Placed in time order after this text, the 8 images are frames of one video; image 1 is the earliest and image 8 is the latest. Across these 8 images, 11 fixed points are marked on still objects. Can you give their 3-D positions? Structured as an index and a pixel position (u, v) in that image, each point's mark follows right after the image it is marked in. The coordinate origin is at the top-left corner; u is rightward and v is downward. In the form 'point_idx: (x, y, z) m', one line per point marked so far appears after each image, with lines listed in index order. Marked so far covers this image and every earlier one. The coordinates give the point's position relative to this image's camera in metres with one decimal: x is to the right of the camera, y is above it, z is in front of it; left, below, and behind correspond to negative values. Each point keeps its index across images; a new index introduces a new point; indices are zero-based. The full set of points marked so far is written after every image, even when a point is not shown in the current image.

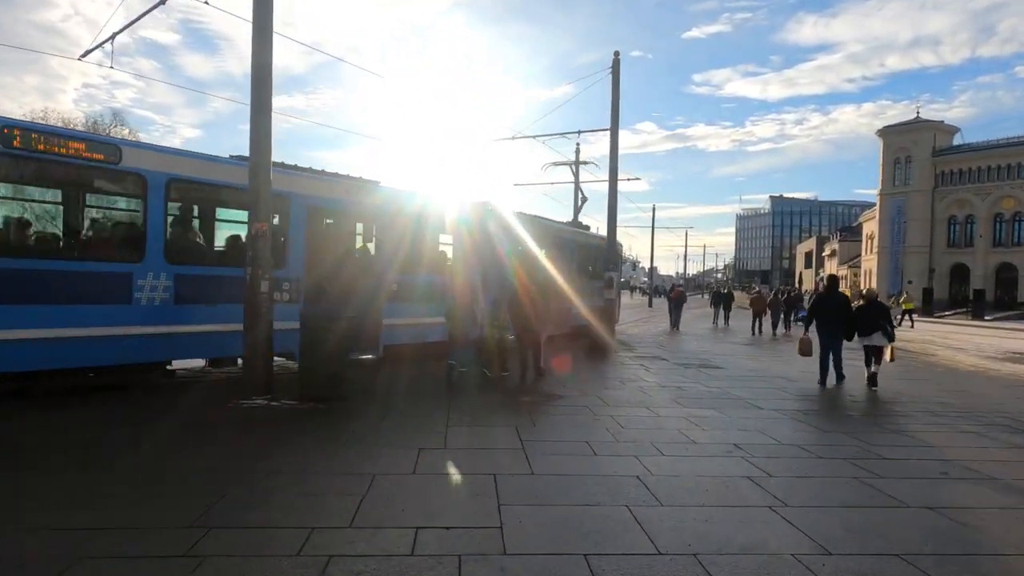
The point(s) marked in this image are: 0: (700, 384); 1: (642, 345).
0: (+3.1, -1.6, +11.0) m
1: (+3.8, -1.6, +19.2) m
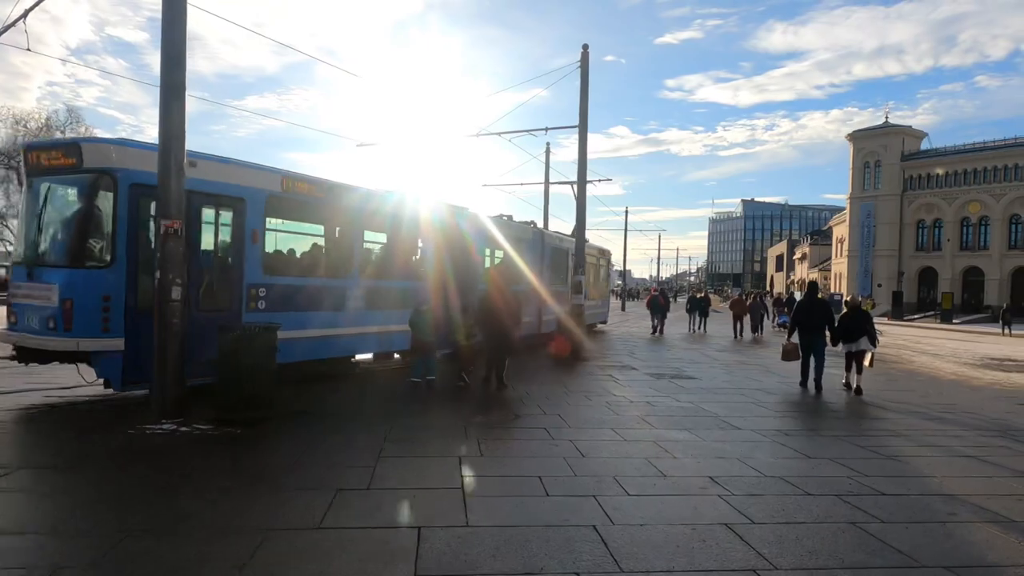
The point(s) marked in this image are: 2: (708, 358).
0: (+2.4, -1.7, +10.1) m
1: (+2.8, -1.7, +18.4) m
2: (+5.4, -1.9, +18.3) m
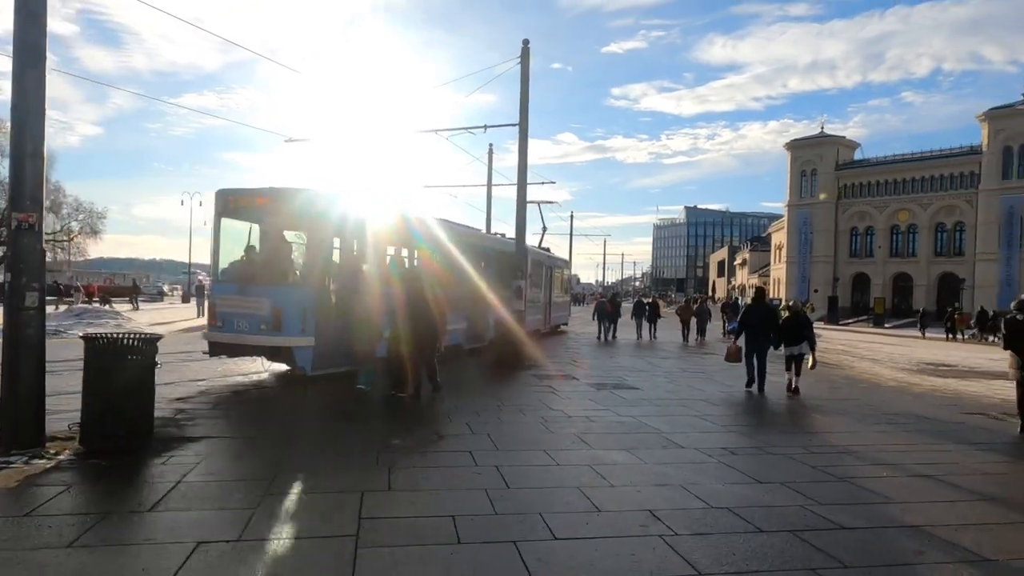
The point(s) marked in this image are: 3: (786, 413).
0: (+1.4, -1.8, +9.5) m
1: (+1.2, -1.9, +17.7) m
2: (+3.7, -2.1, +17.9) m
3: (+4.8, -2.1, +11.5) m
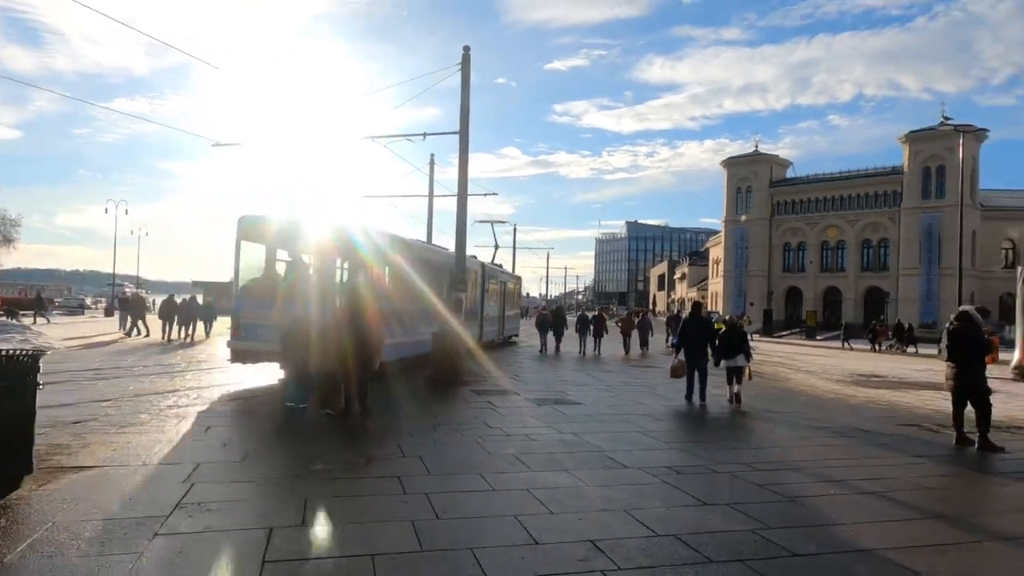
0: (+0.6, -1.9, +9.0) m
1: (-0.4, -2.2, +17.2) m
2: (+2.1, -2.4, +17.6) m
3: (+3.7, -2.3, +11.4) m
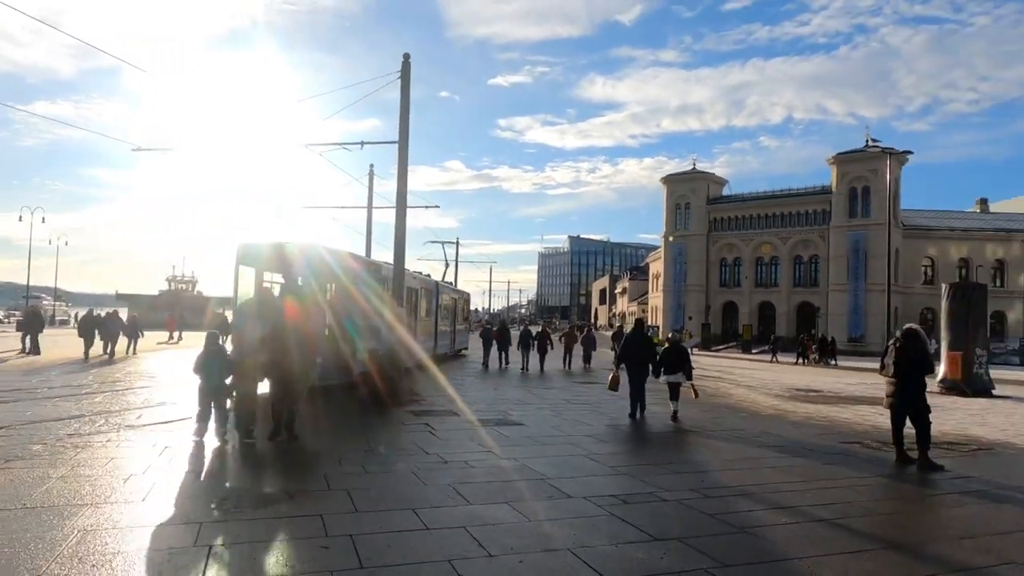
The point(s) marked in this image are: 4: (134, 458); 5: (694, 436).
0: (-0.2, -2.1, +8.6) m
1: (-1.9, -2.6, +16.6) m
2: (+0.6, -2.8, +17.2) m
3: (+2.7, -2.6, +11.2) m
4: (-4.7, -2.0, +8.1) m
5: (+3.3, -2.7, +12.0) m
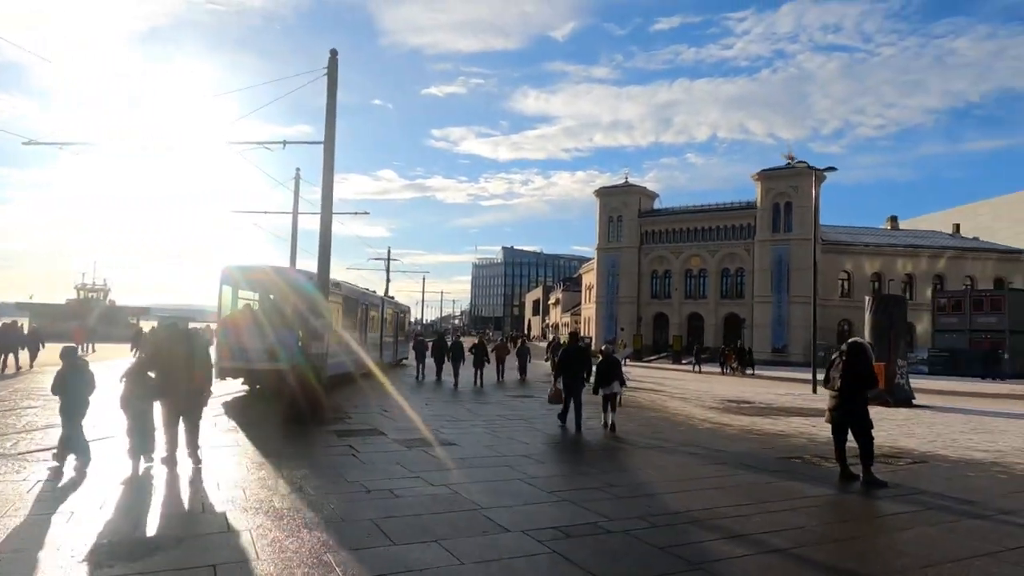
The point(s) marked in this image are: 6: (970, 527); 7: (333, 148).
0: (-1.1, -2.3, +7.8) m
1: (-3.5, -2.8, +15.6) m
2: (-1.1, -3.1, +16.5) m
3: (+1.6, -2.7, +10.7) m
4: (-5.4, -2.1, +6.9) m
5: (+2.1, -2.9, +11.6) m
6: (+4.4, -2.3, +6.4) m
7: (-4.2, +3.3, +15.6) m
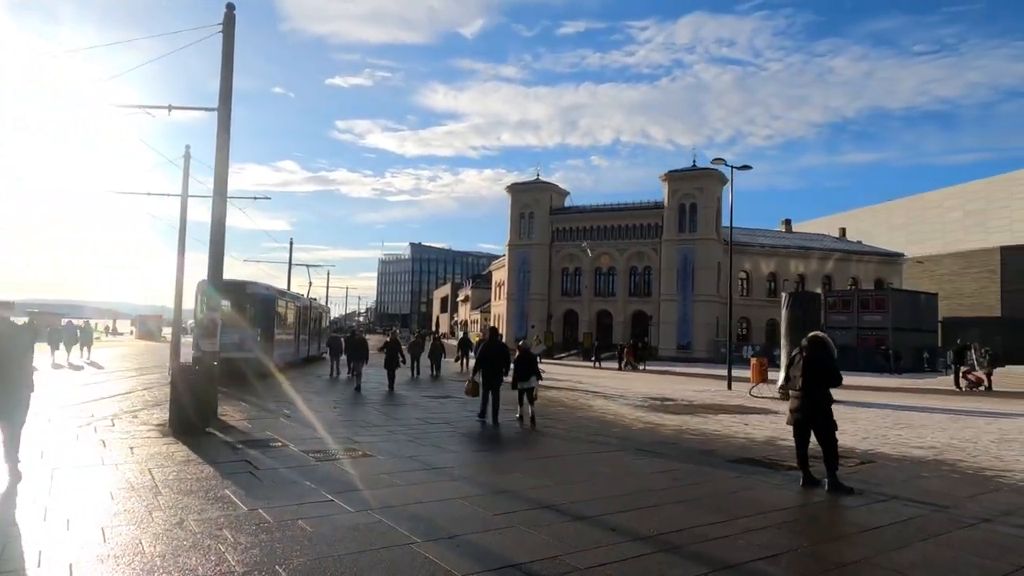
0: (-1.7, -2.1, +6.4) m
1: (-5.2, -2.6, +13.8) m
2: (-2.9, -2.9, +15.0) m
3: (+0.6, -2.6, +9.7) m
4: (-5.8, -1.9, +4.9) m
5: (+0.9, -2.8, +10.6) m
6: (+3.9, -2.2, +5.8) m
7: (-5.9, +3.5, +13.7) m
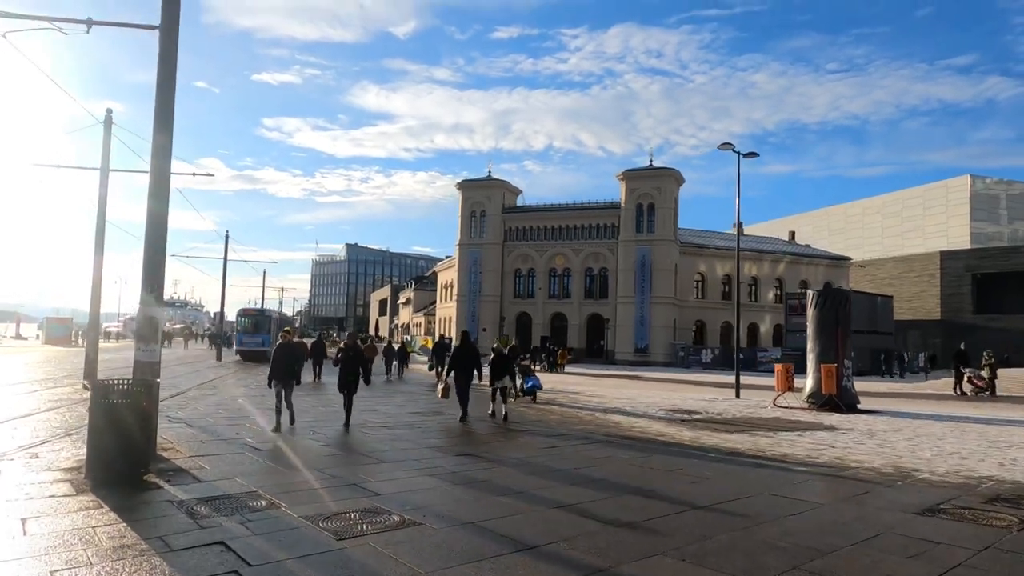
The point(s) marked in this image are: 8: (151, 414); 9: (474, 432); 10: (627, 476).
0: (-0.3, -1.9, +3.3) m
1: (-4.6, -2.4, +10.3) m
2: (-2.4, -2.7, +11.7) m
3: (+1.6, -2.4, +6.7) m
4: (-4.3, -1.7, +1.3) m
5: (+1.9, -2.6, +7.7) m
6: (+5.4, -2.0, +3.2) m
7: (-5.2, +3.7, +10.1) m
8: (-4.5, -1.6, +8.3) m
9: (-0.4, -3.1, +13.2) m
10: (+1.6, -2.7, +8.7) m
